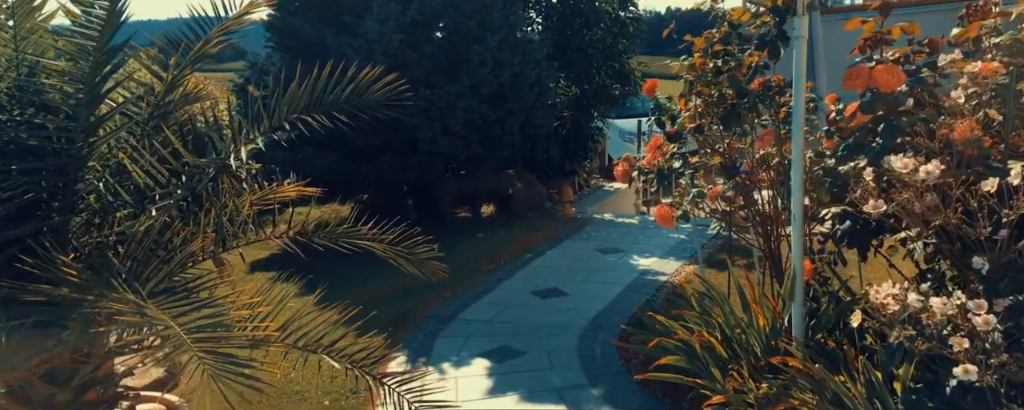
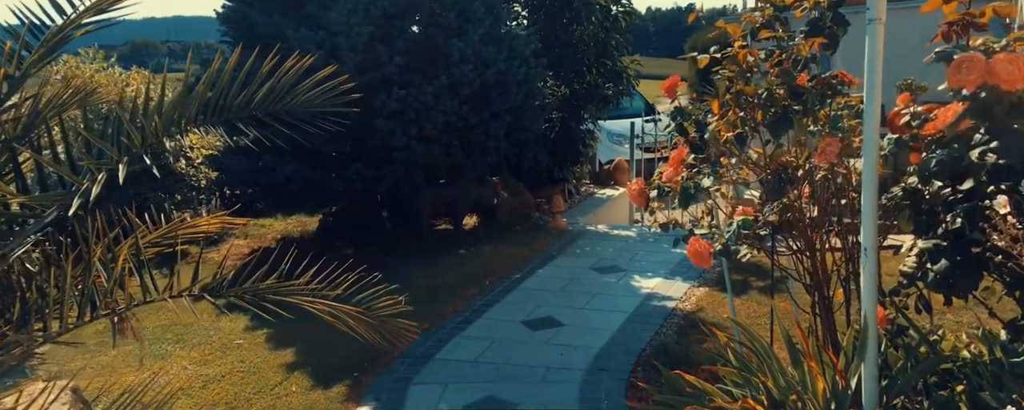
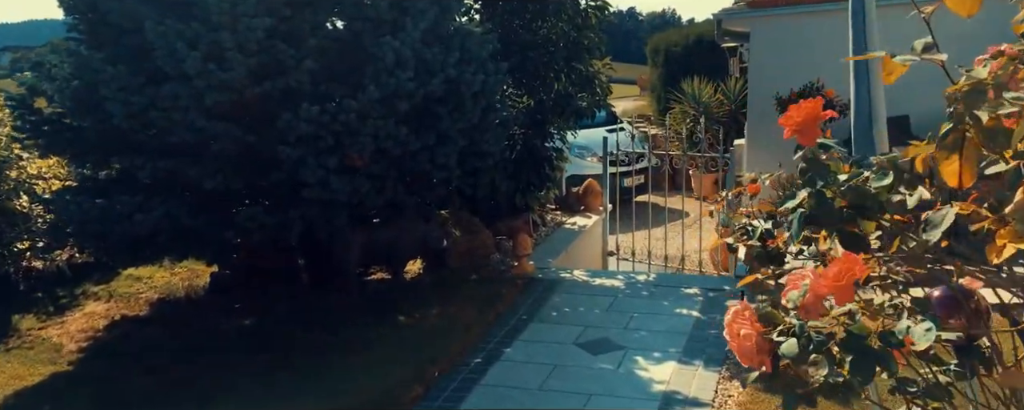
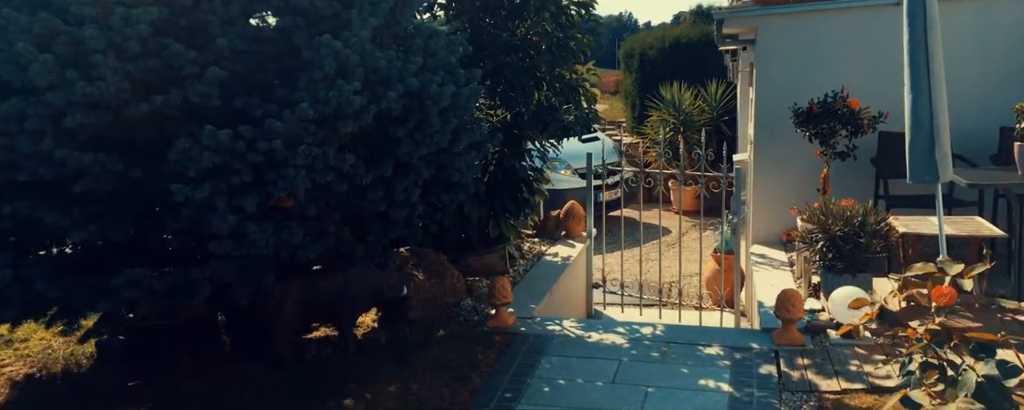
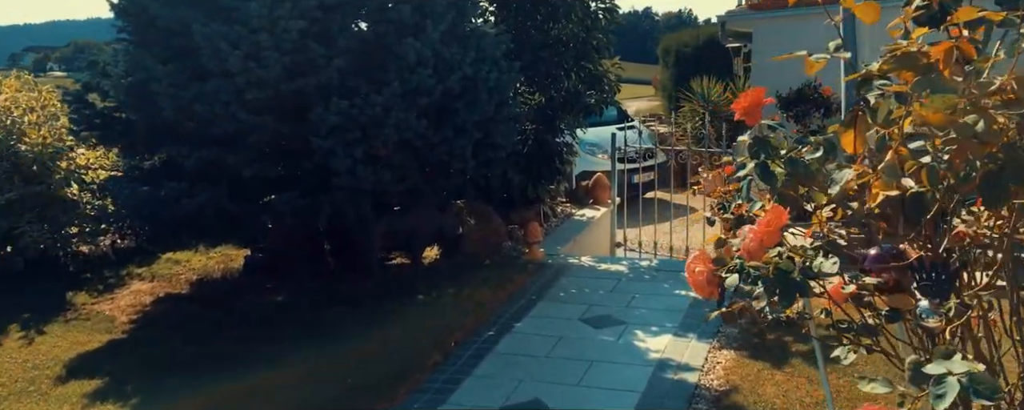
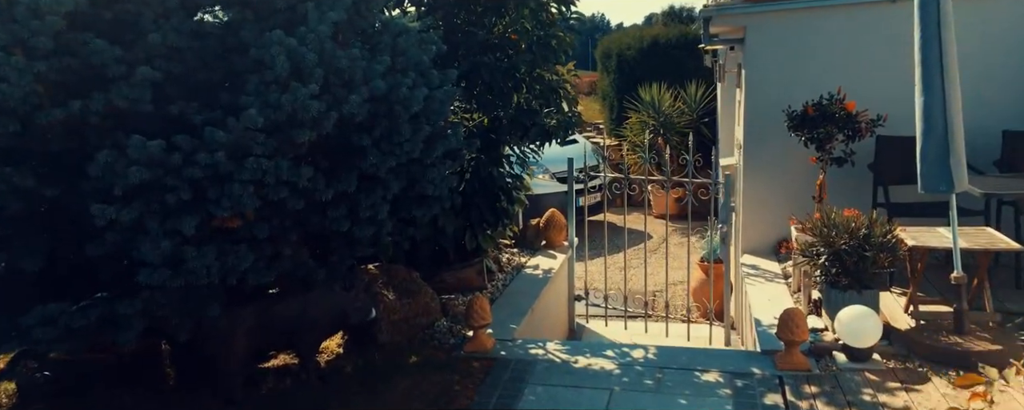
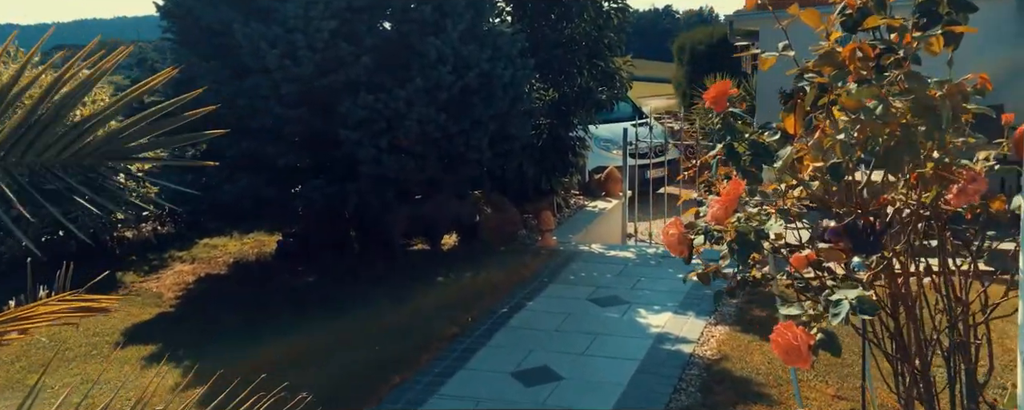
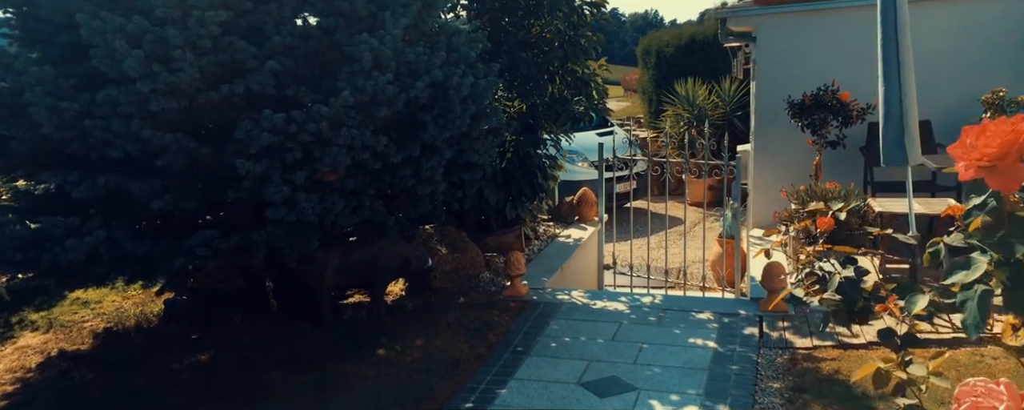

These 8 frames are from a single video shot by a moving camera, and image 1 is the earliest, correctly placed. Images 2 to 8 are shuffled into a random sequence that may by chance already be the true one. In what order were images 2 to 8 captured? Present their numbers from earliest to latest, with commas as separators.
2, 7, 5, 3, 8, 4, 6
